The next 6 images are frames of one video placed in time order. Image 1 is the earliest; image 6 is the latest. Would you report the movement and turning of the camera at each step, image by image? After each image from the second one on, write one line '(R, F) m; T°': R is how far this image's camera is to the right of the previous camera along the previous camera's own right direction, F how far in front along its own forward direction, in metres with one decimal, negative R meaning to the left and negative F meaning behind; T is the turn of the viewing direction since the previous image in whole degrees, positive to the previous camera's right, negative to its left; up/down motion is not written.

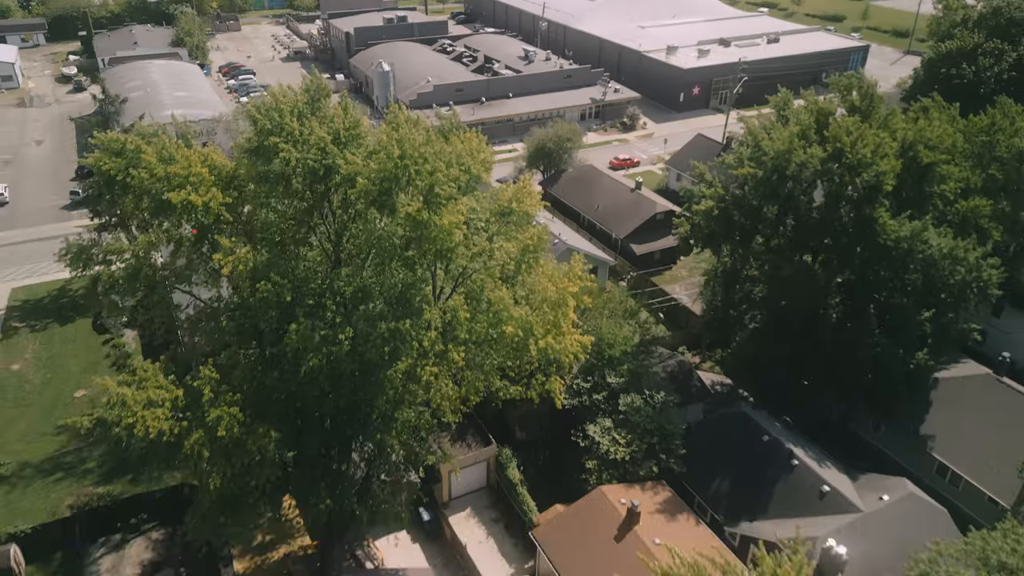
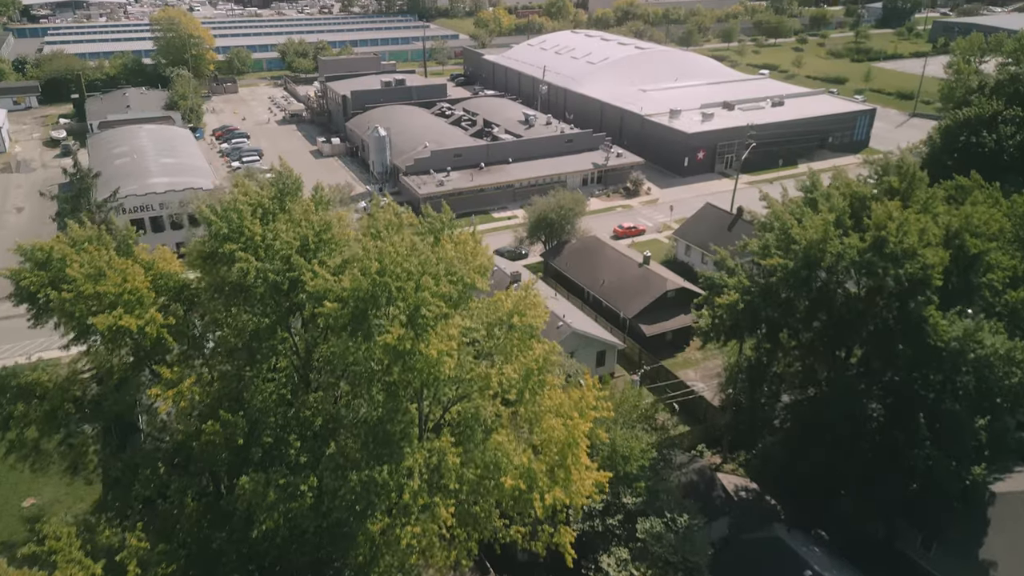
(0.0, +2.2) m; 0°
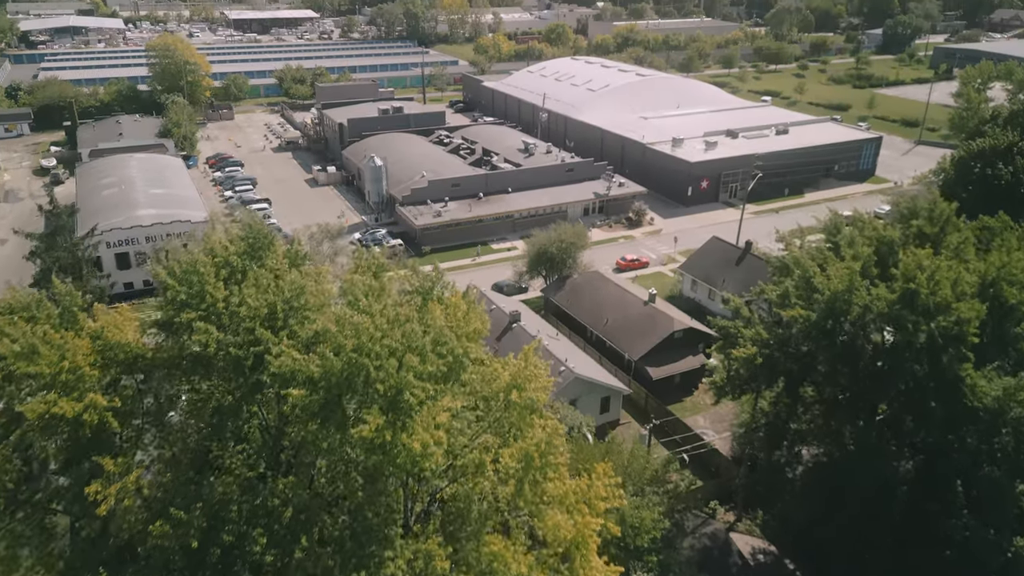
(0.0, +1.4) m; 0°
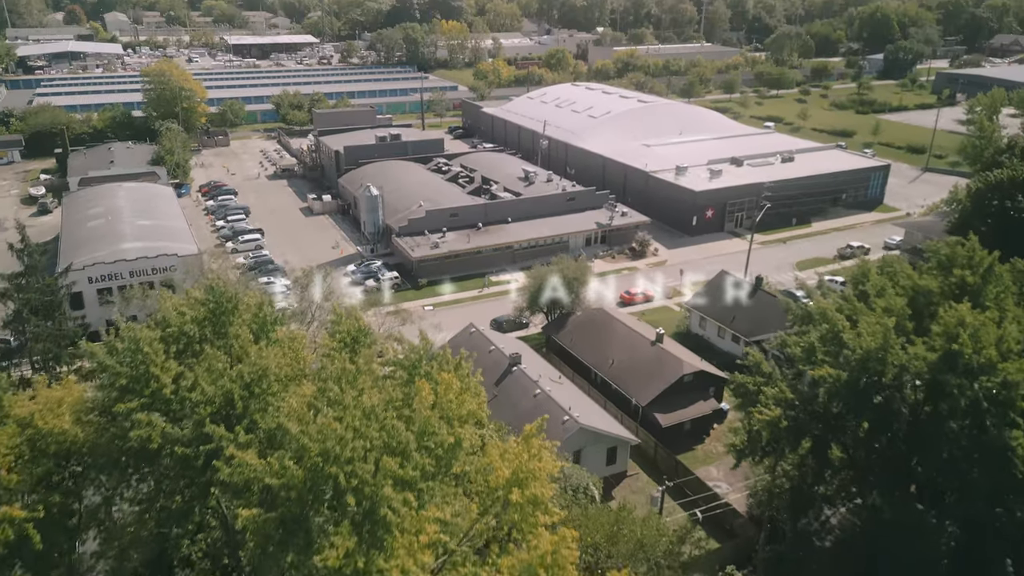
(0.0, +1.5) m; 0°
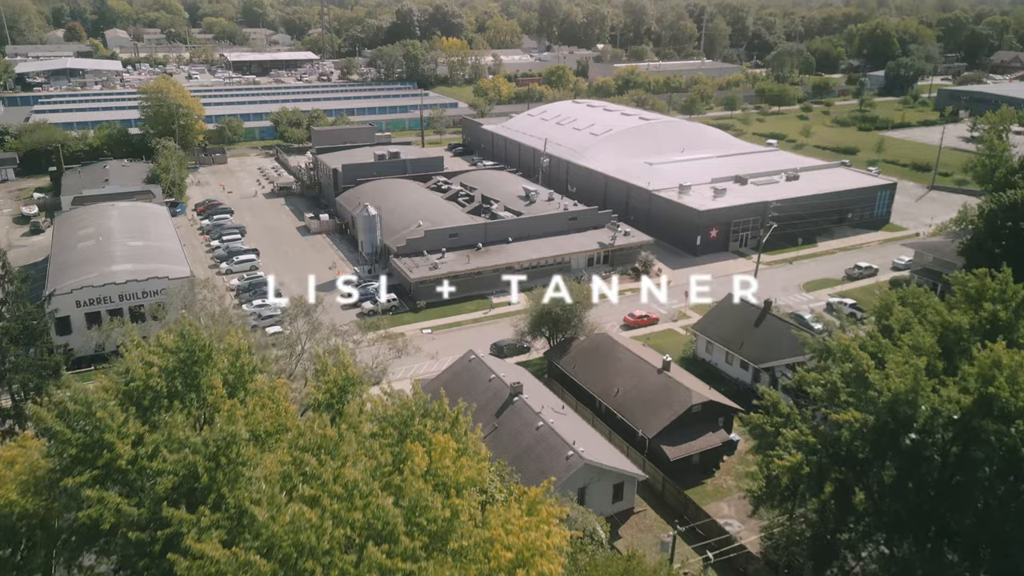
(0.0, +1.0) m; 0°
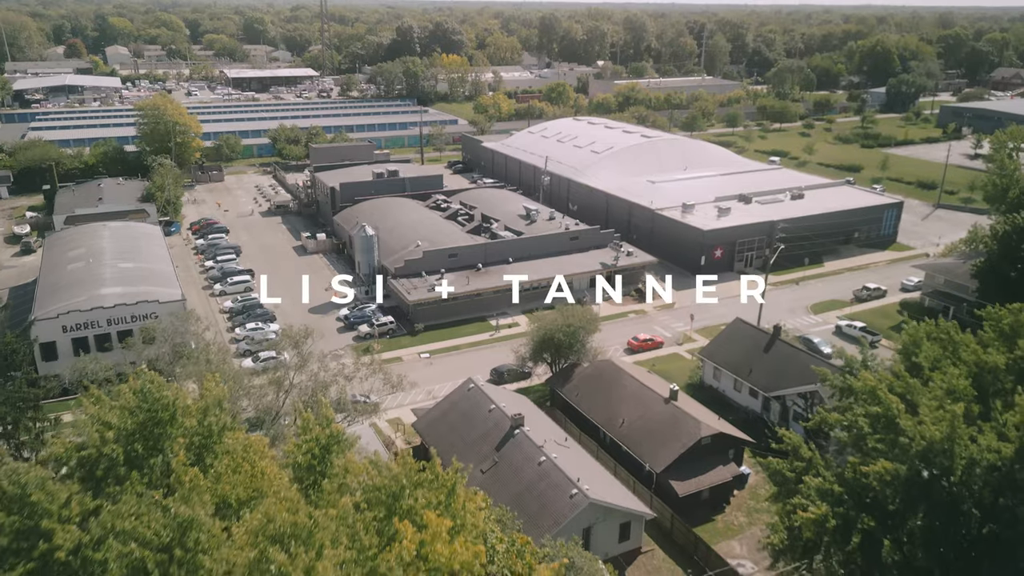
(0.0, +1.0) m; 0°
